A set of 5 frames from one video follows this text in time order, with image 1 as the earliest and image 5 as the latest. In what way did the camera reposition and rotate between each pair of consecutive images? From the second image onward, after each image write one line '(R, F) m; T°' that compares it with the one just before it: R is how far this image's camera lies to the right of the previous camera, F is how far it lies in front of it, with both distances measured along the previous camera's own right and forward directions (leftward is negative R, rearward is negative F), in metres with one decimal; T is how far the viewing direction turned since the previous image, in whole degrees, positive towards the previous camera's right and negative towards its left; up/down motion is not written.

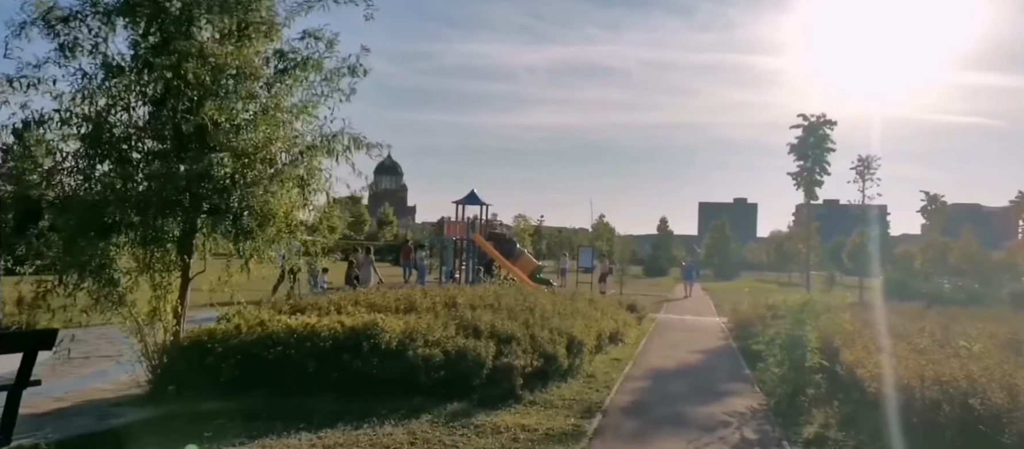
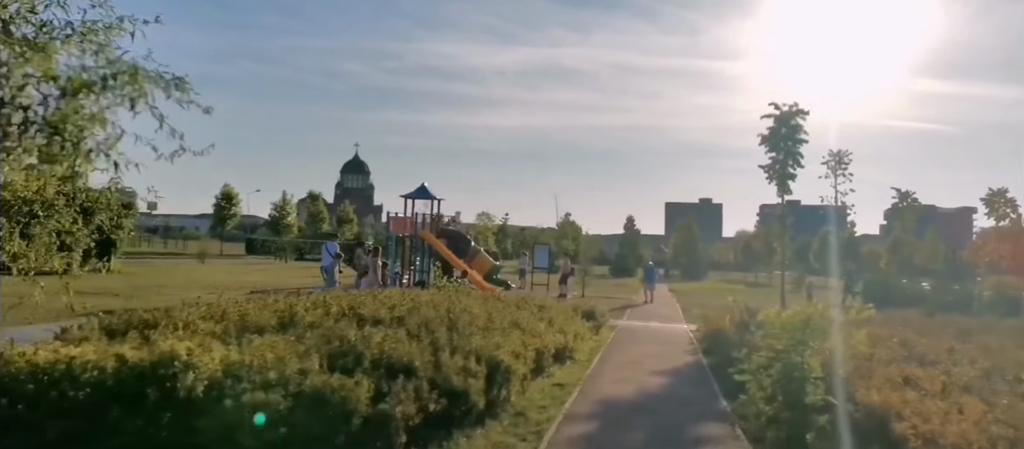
(+0.8, +3.0) m; +2°
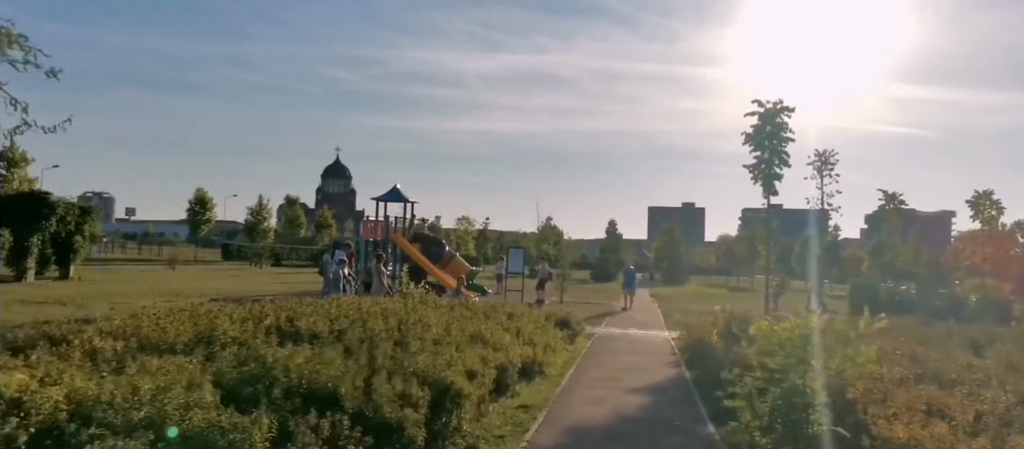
(+0.3, +1.4) m; +1°
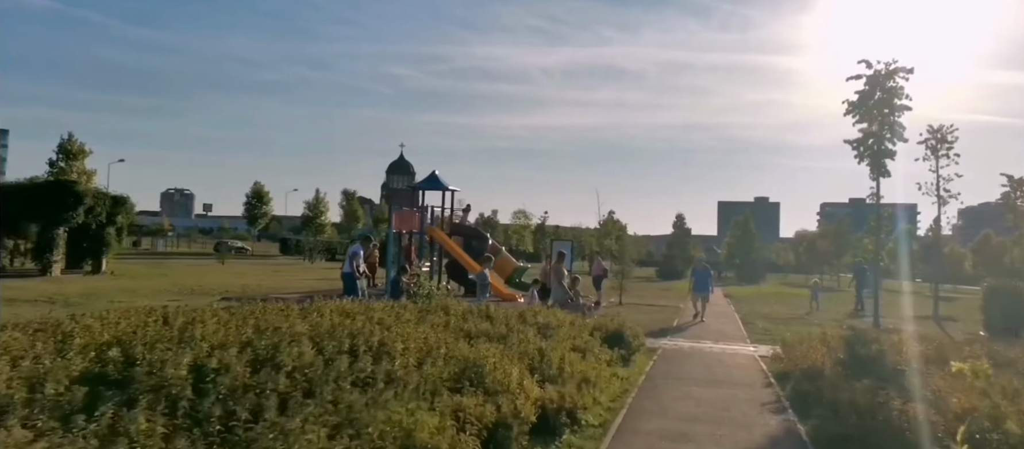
(+0.5, +4.2) m; -5°
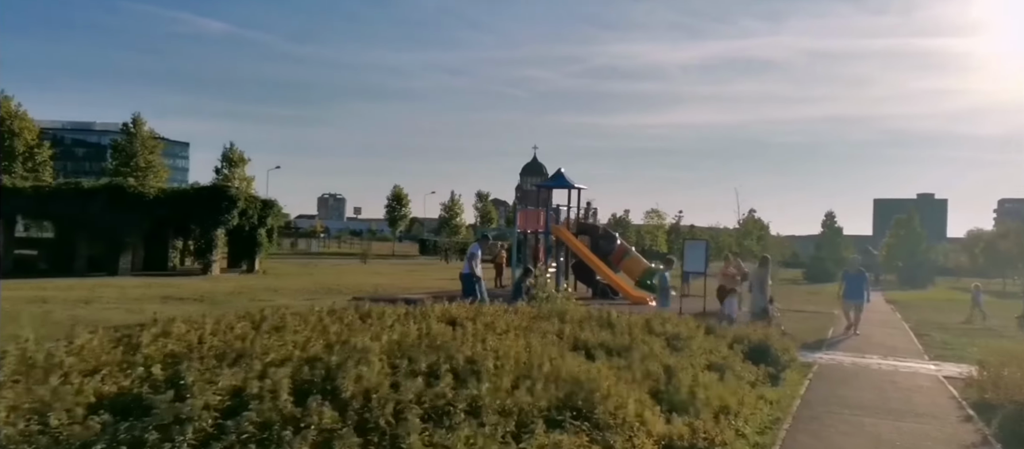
(+0.1, +1.4) m; -10°
